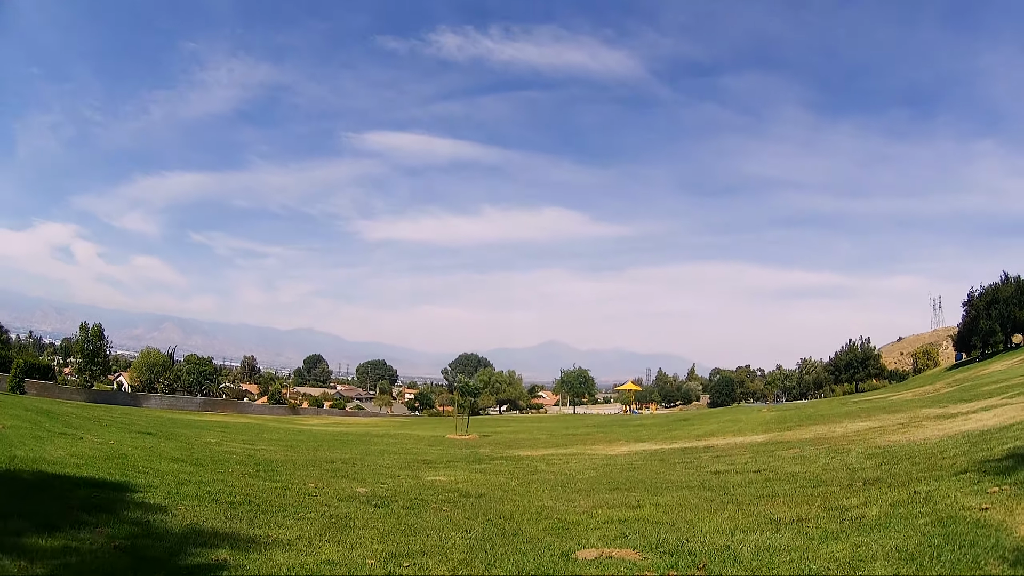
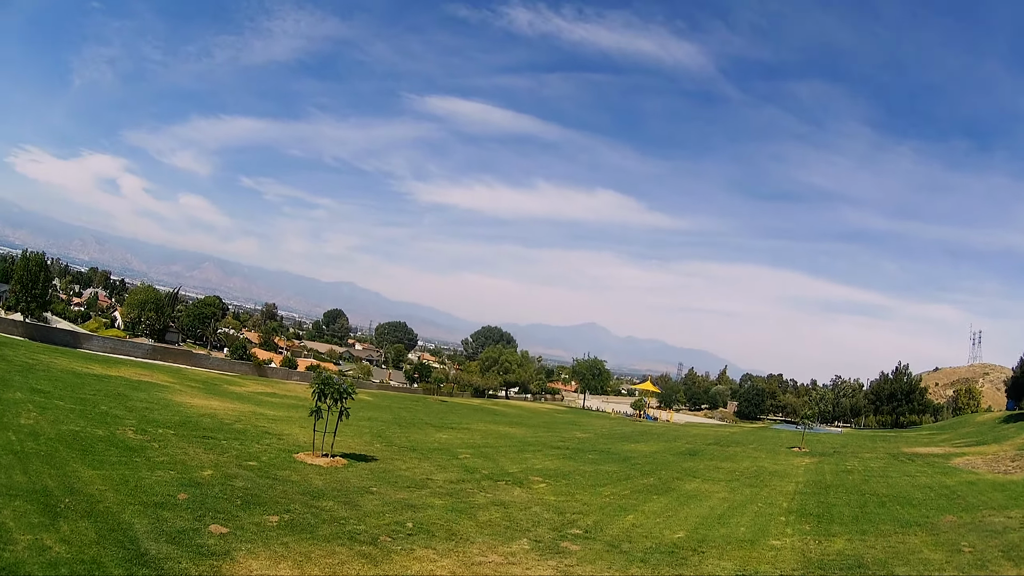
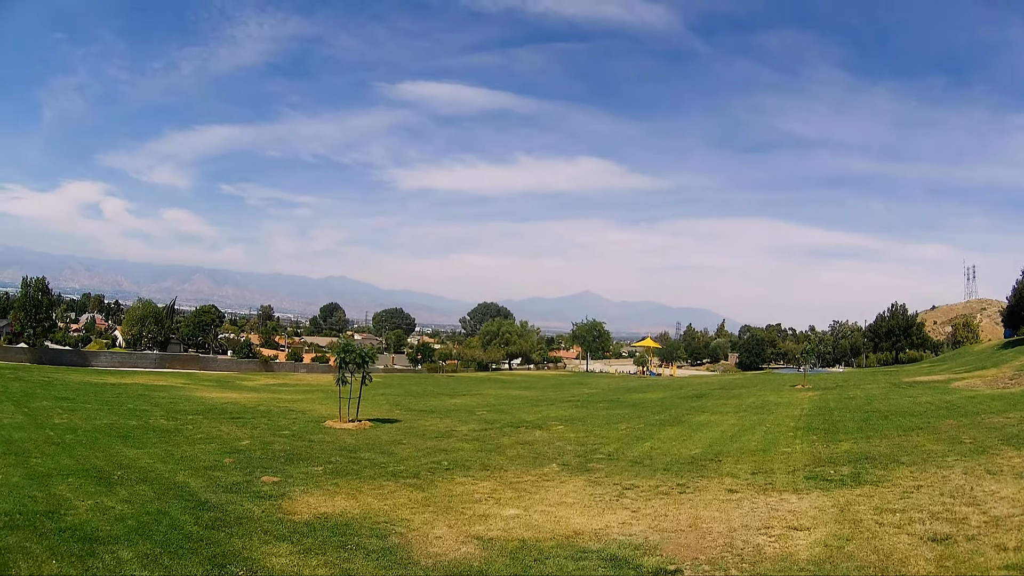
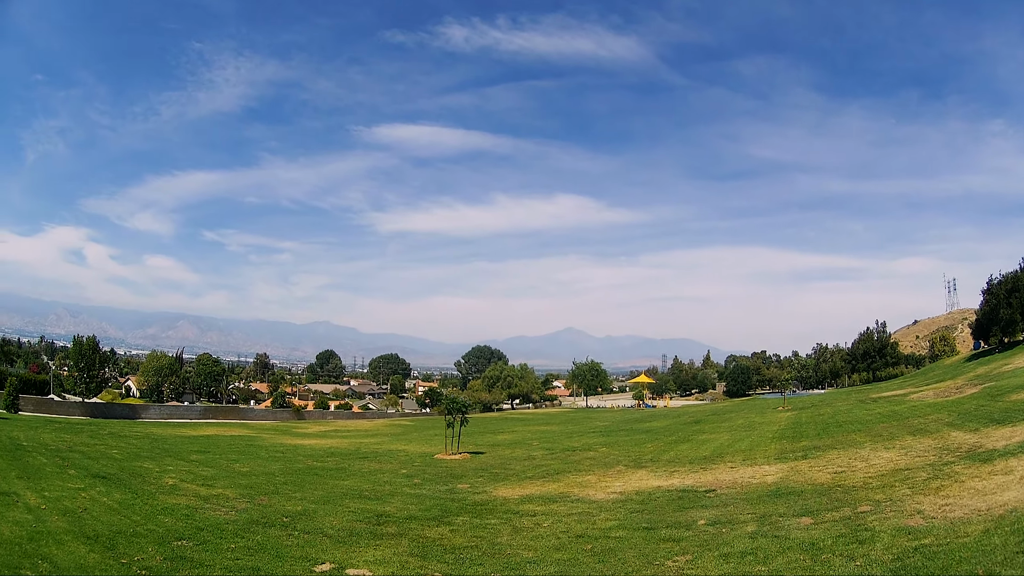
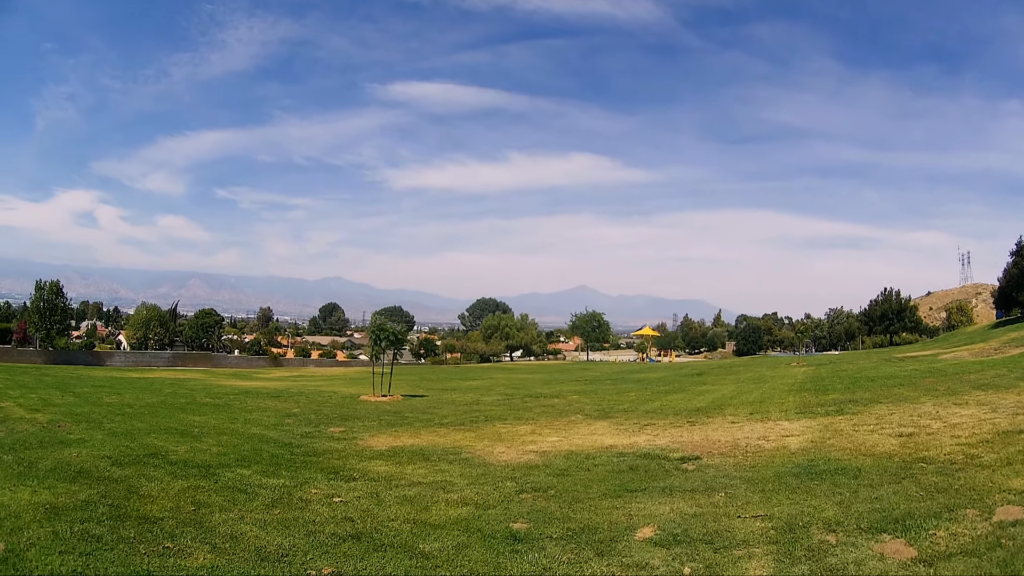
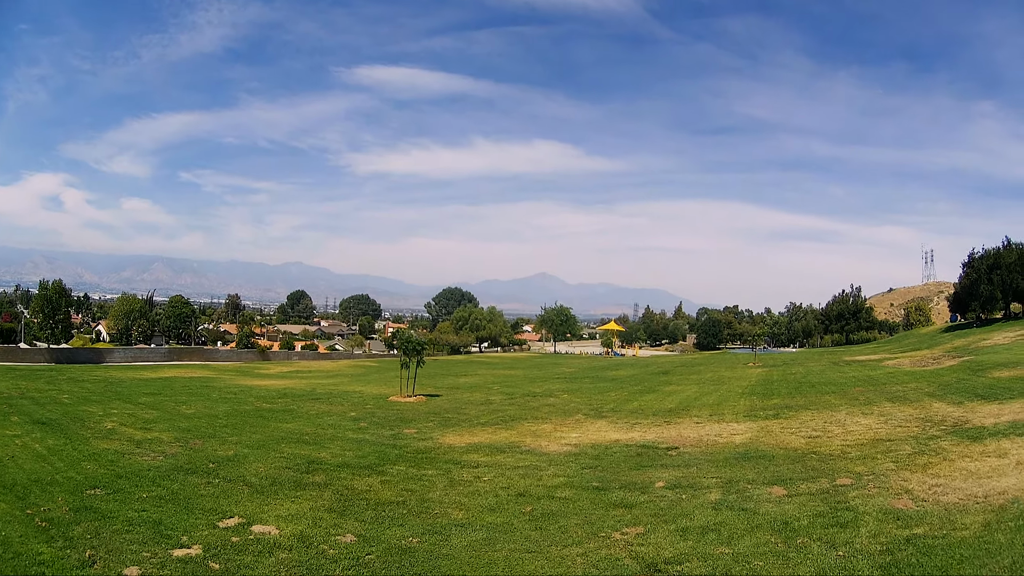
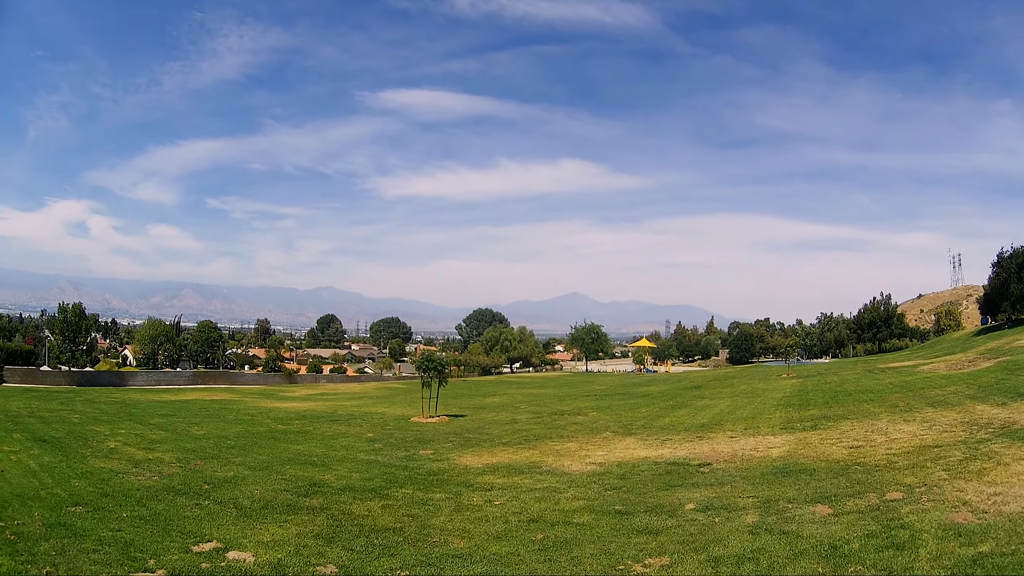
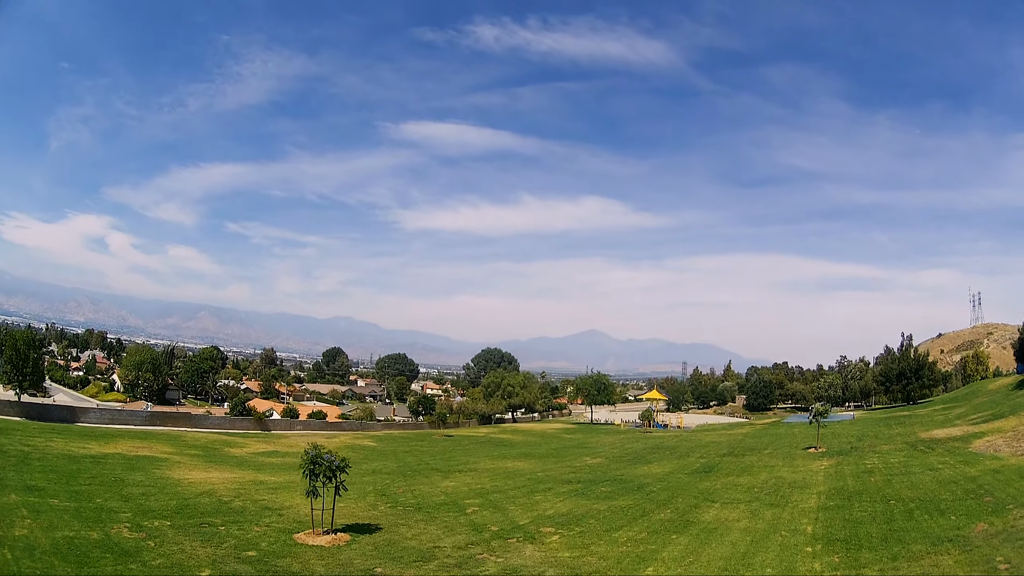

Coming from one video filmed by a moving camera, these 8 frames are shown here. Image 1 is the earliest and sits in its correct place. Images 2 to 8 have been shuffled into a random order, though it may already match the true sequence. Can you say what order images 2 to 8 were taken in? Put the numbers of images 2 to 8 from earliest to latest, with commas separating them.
4, 6, 7, 5, 3, 2, 8
